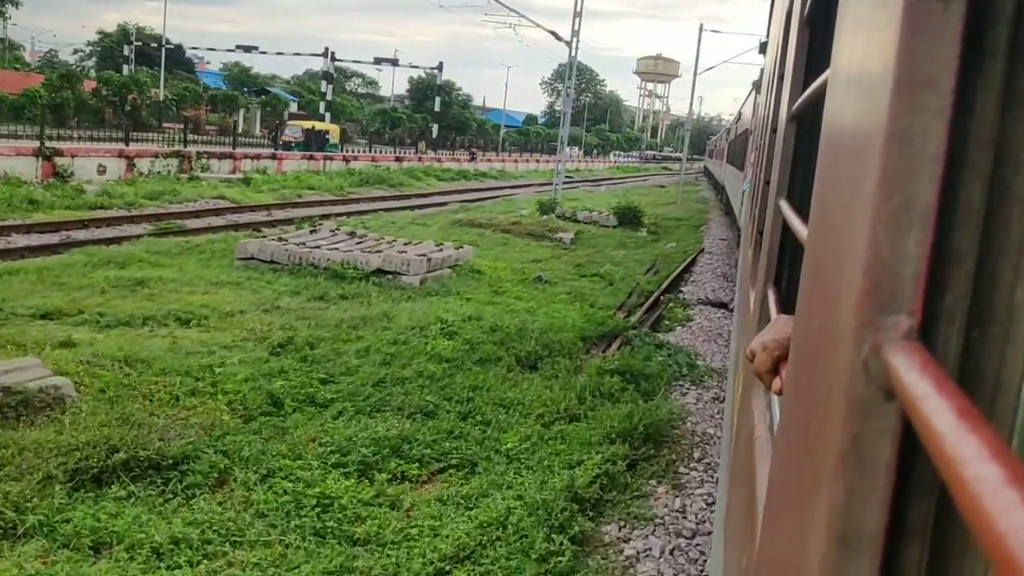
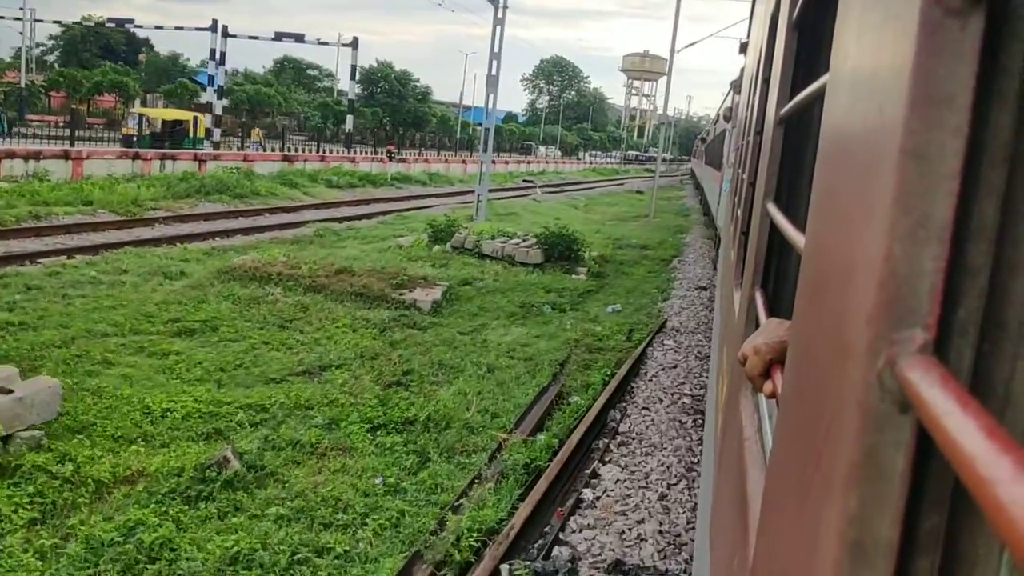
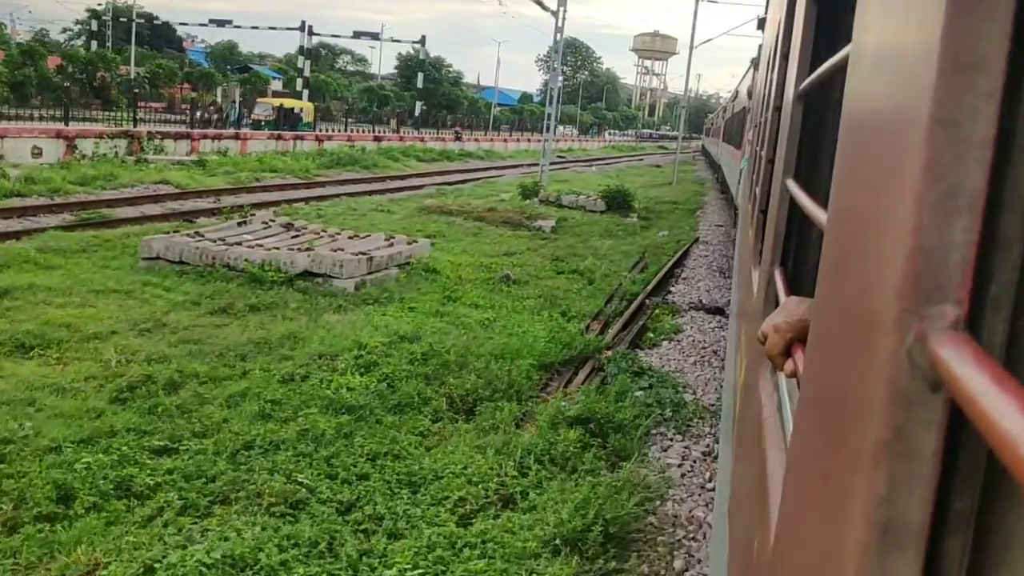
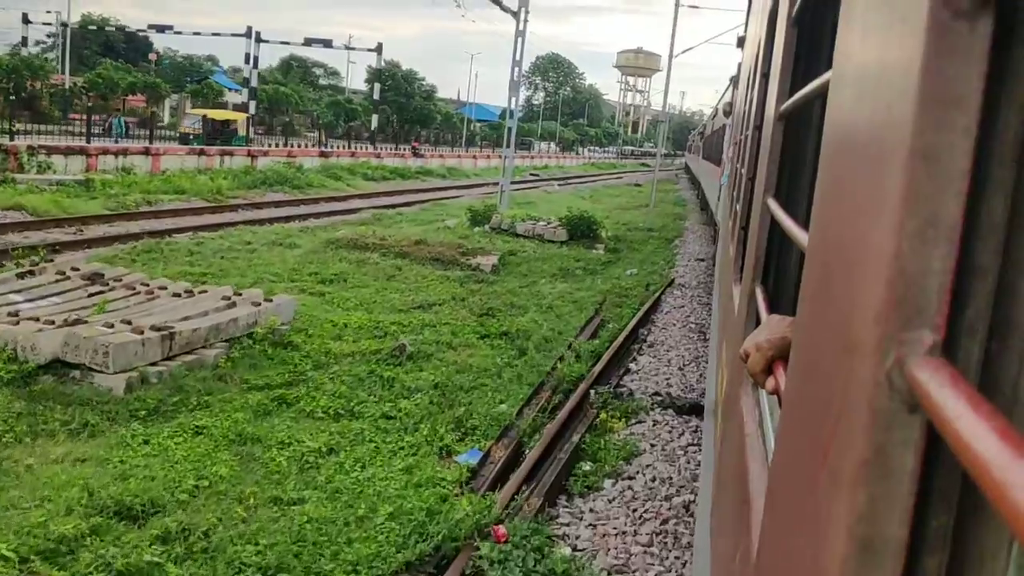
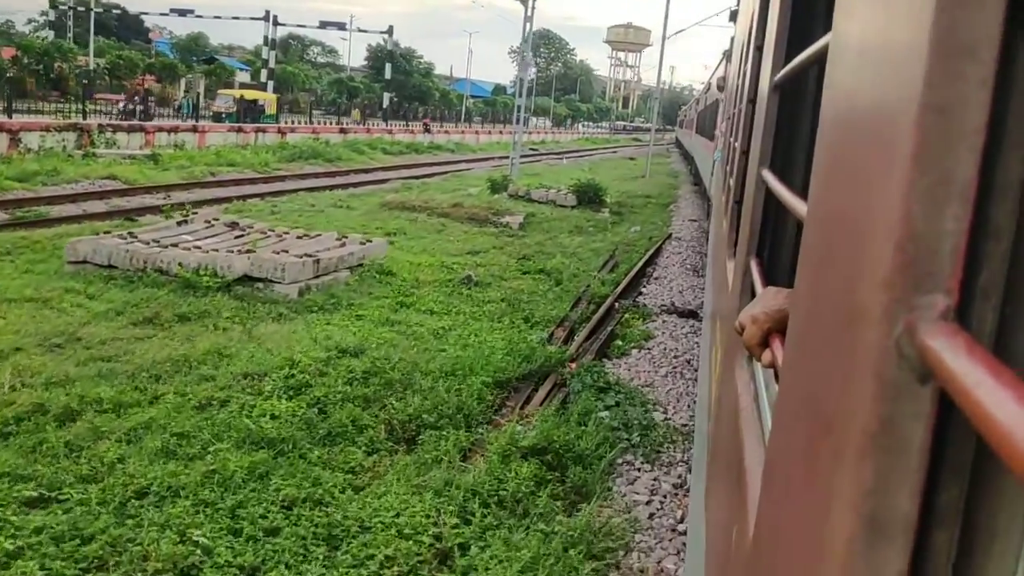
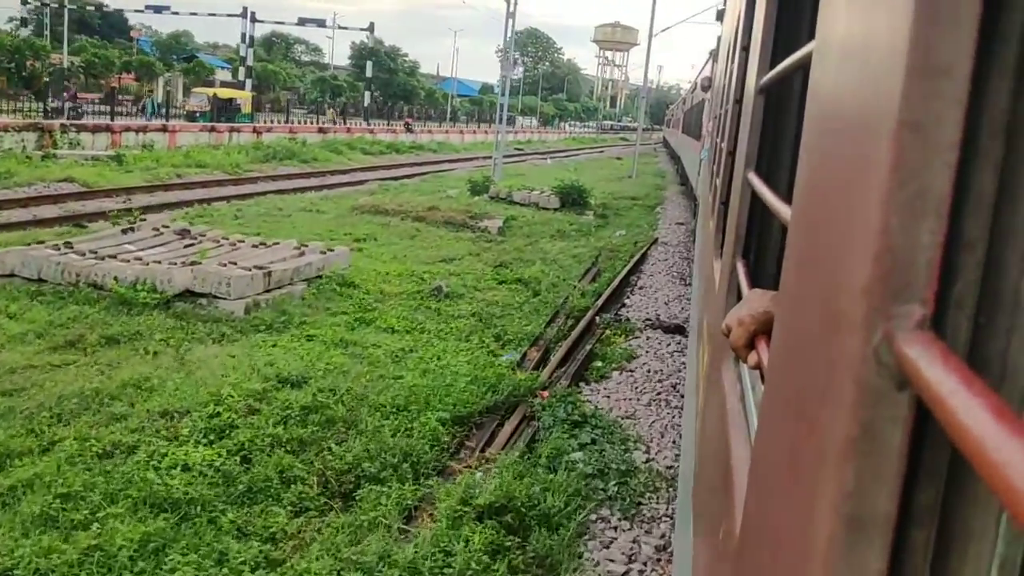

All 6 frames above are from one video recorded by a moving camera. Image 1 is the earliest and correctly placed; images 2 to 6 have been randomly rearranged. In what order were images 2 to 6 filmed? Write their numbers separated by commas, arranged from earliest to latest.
3, 5, 6, 4, 2
